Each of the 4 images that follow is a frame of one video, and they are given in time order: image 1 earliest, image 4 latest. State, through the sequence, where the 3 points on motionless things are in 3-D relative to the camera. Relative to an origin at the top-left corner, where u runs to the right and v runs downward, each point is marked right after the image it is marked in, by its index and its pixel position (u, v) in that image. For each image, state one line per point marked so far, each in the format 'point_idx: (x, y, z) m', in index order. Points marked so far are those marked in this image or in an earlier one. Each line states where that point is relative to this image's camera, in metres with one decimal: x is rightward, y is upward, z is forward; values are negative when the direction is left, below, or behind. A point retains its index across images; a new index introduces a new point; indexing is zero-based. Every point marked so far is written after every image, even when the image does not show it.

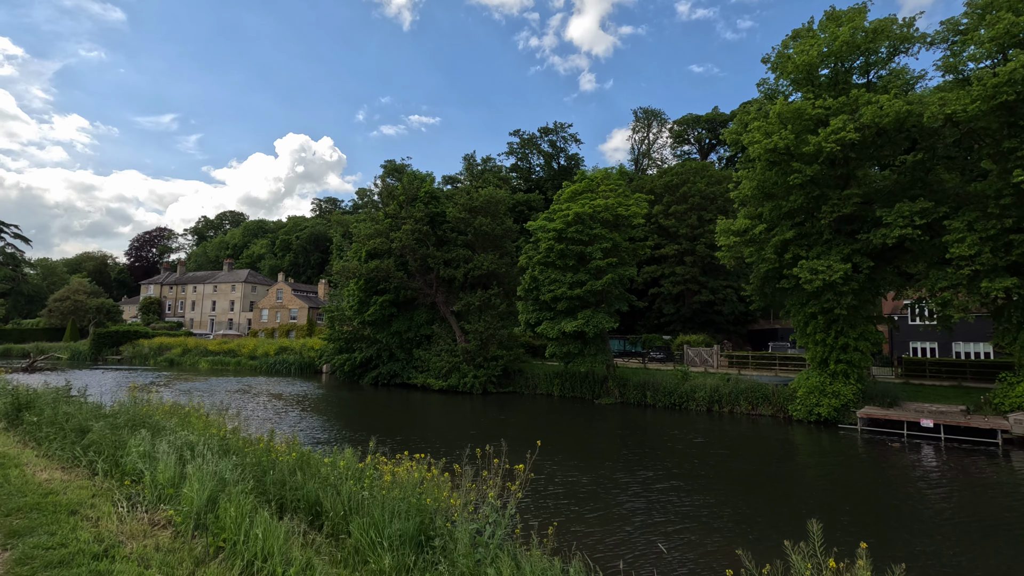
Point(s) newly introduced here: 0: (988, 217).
0: (+15.4, +2.3, +17.4) m
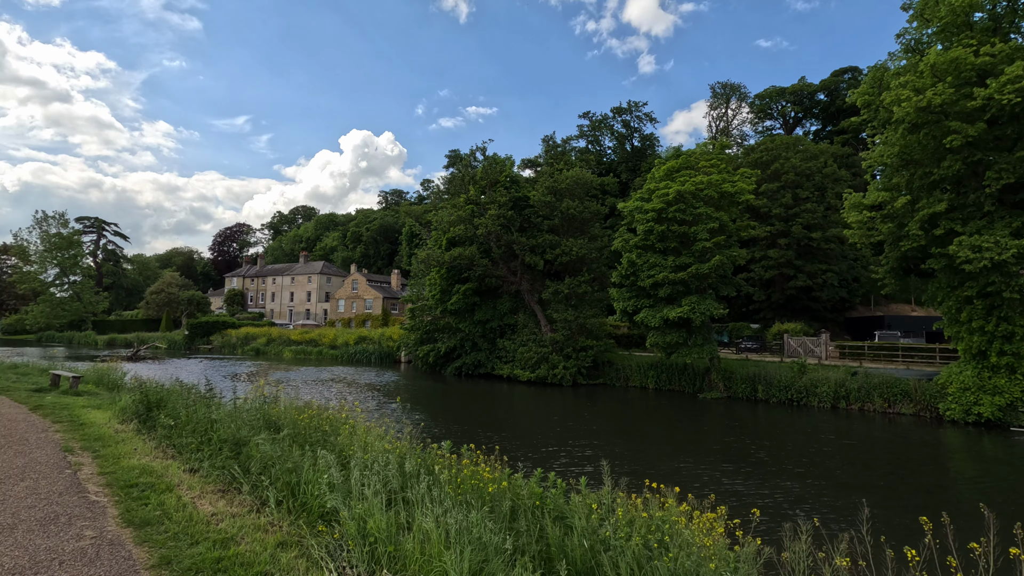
0: (+18.6, +2.9, +14.0) m
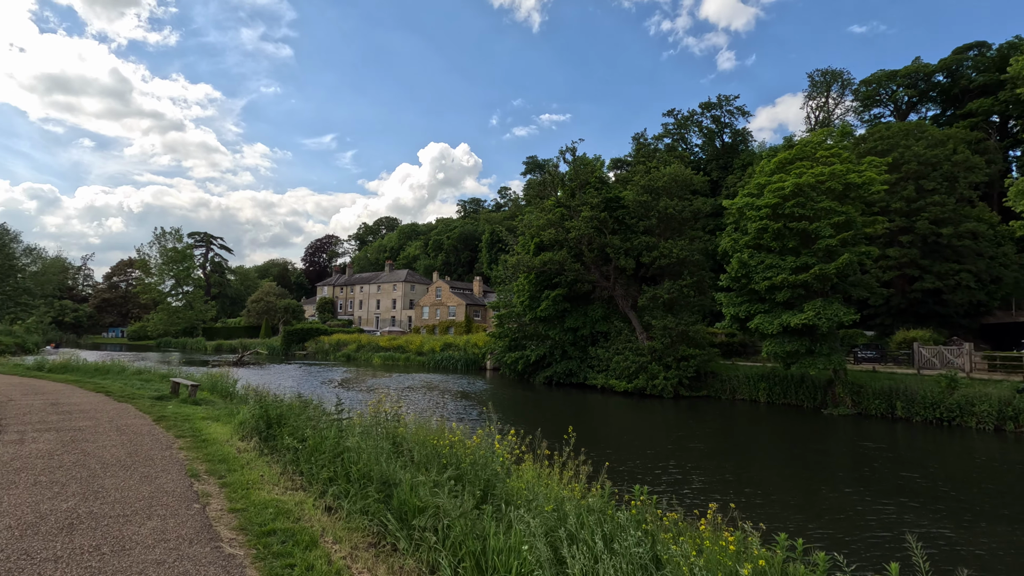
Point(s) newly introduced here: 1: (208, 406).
0: (+21.2, +3.0, +10.2) m
1: (-5.6, -2.2, +10.0) m
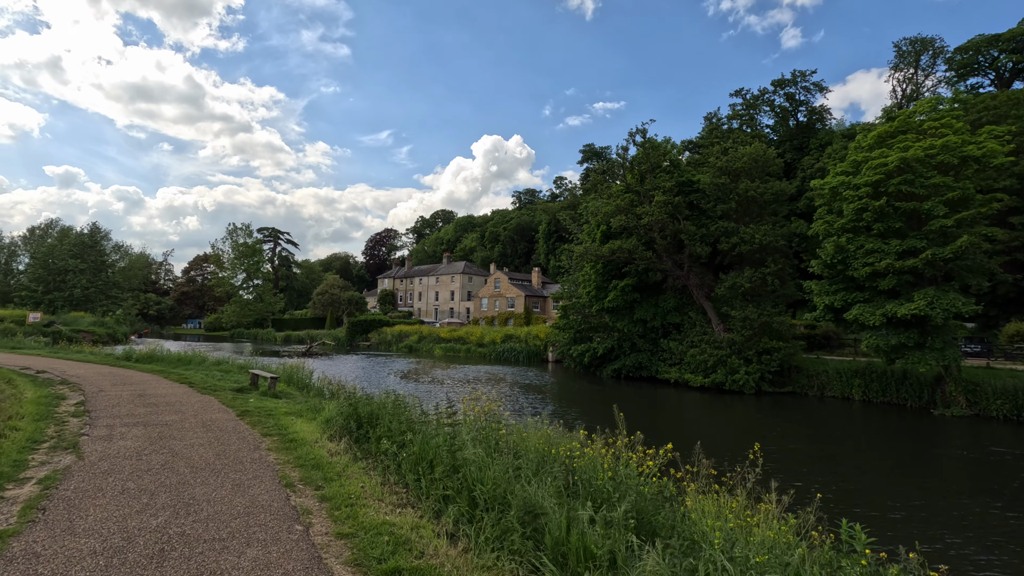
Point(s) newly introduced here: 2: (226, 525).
0: (+22.7, +3.4, +7.1) m
1: (-4.0, -2.0, +9.6) m
2: (-1.9, -1.5, +3.5) m
